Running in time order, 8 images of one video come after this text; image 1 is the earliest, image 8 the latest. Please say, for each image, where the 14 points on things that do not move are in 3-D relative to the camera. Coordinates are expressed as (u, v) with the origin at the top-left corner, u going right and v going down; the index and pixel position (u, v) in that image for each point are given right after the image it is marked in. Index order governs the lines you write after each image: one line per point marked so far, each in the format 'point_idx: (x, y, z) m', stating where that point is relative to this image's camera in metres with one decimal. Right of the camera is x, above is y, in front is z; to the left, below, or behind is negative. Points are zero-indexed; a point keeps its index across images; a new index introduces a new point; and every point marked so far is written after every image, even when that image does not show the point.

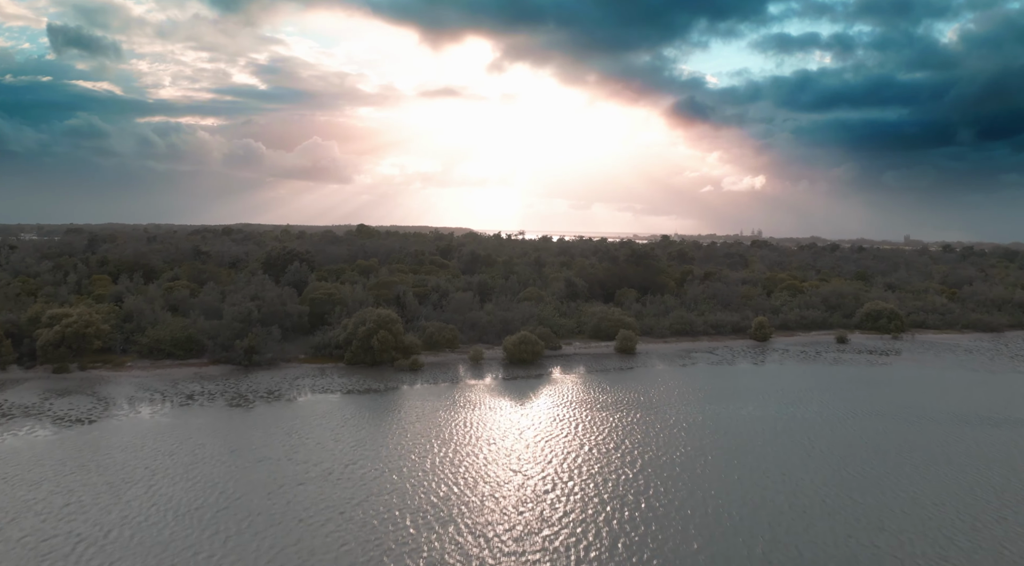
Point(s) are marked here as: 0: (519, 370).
0: (+0.2, -2.2, +17.2) m
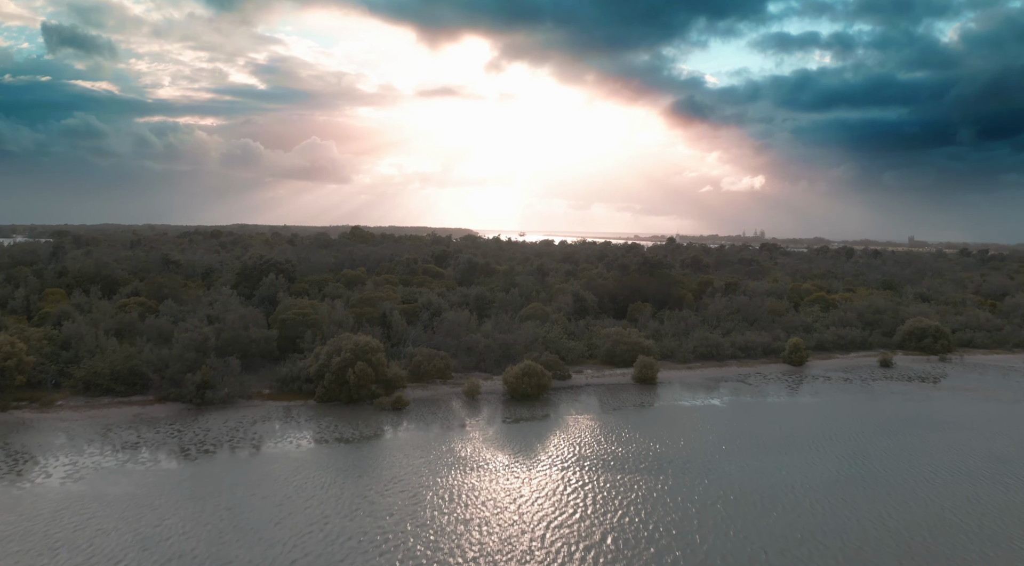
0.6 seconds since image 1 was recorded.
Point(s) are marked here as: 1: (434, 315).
0: (+0.2, -2.7, +14.5) m
1: (-2.3, -0.9, +19.4) m
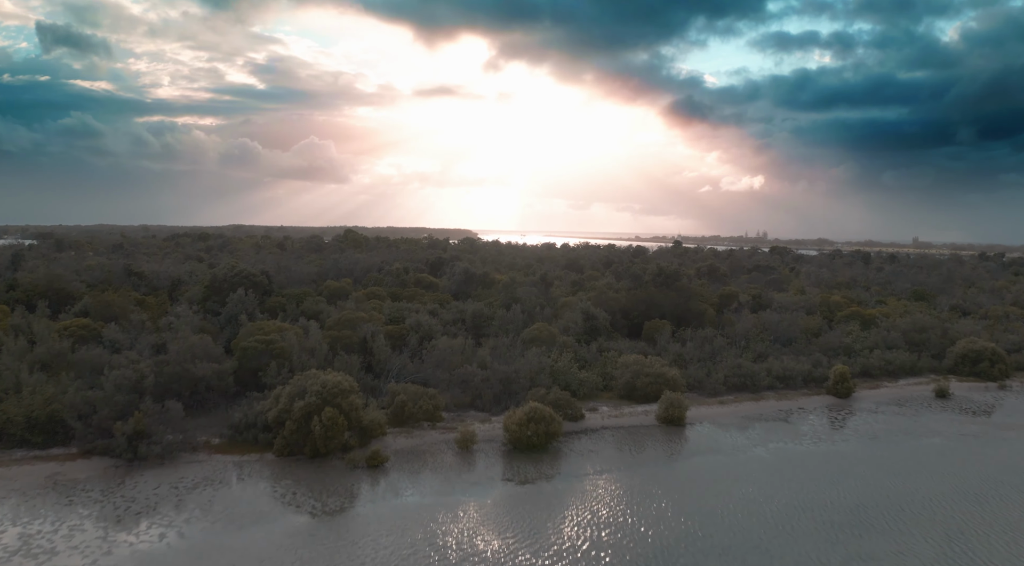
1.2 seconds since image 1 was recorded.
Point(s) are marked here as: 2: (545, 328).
0: (+0.3, -3.2, +11.9) m
1: (-2.2, -1.4, +16.8) m
2: (+0.9, -1.2, +18.3) m
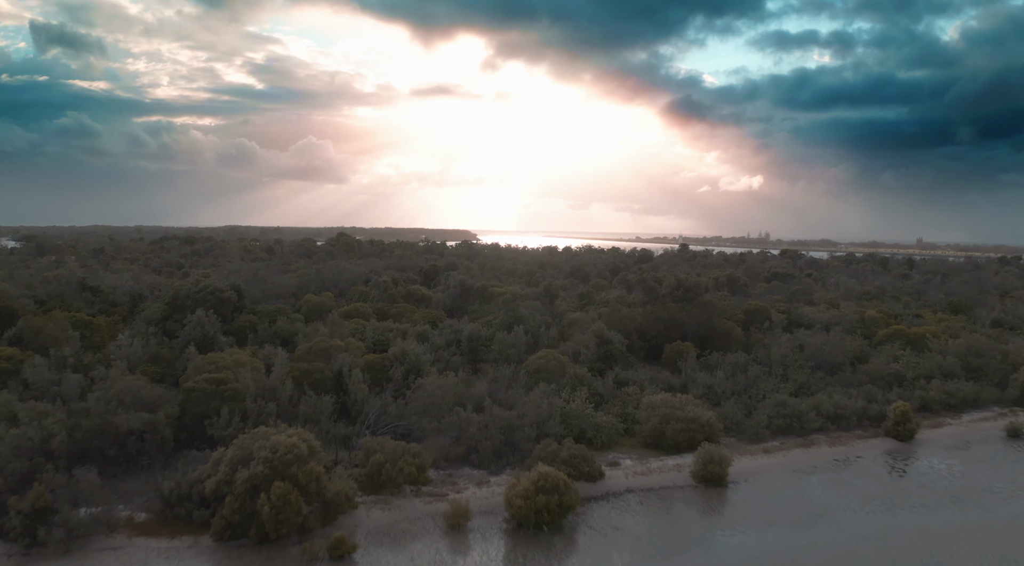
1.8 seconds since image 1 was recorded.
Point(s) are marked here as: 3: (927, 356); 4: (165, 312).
0: (+0.3, -3.7, +9.3) m
1: (-2.2, -1.9, +14.2) m
2: (+0.9, -1.7, +15.7) m
3: (+11.5, -2.0, +18.6) m
4: (-9.8, -0.8, +19.0) m
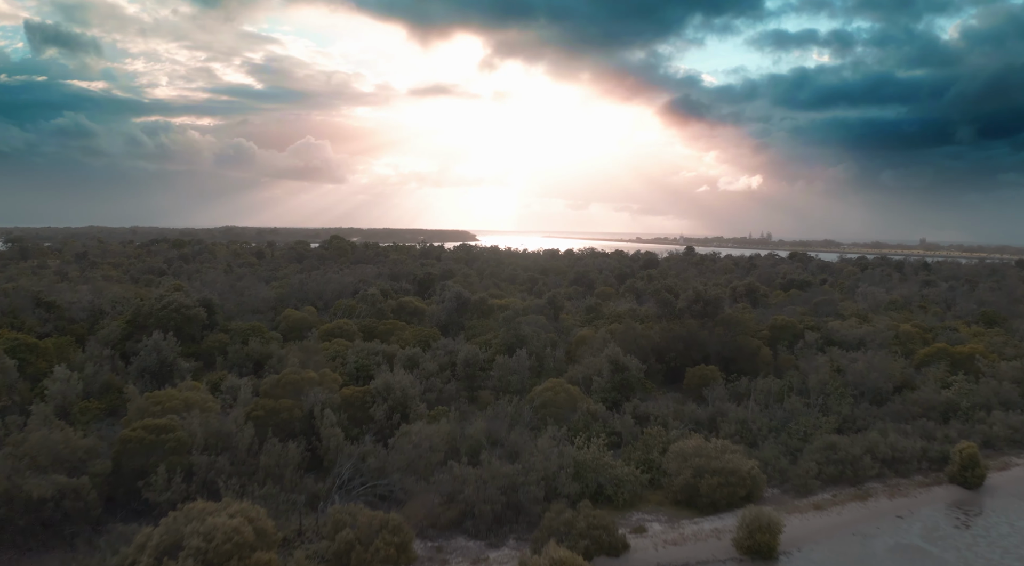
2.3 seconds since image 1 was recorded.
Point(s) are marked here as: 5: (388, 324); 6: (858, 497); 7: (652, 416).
0: (+0.4, -4.1, +7.2) m
1: (-2.1, -2.3, +12.1) m
2: (+1.0, -2.1, +13.6) m
3: (+11.6, -2.4, +16.6) m
4: (-9.8, -1.2, +16.9) m
5: (-3.5, -1.2, +18.8) m
6: (+5.9, -3.6, +11.6) m
7: (+2.7, -2.6, +13.2) m
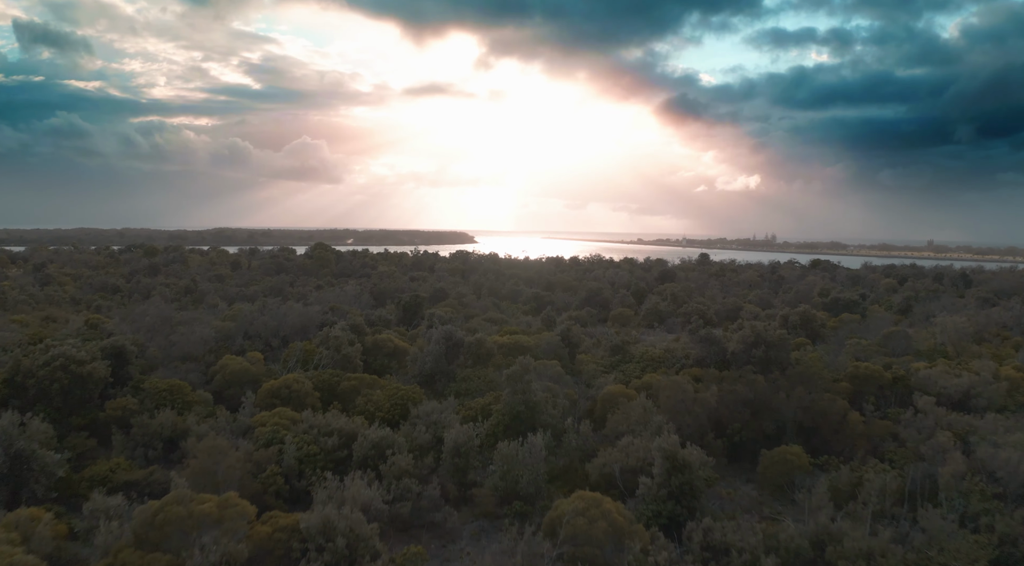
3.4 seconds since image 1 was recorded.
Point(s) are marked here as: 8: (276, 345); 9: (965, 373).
0: (+0.6, -5.0, +2.7) m
1: (-2.0, -3.2, +7.5) m
2: (+1.1, -3.0, +9.1) m
3: (+11.7, -3.3, +12.1) m
4: (-9.7, -2.1, +12.3) m
5: (-3.3, -2.1, +14.3) m
6: (+6.1, -4.5, +7.0) m
7: (+2.9, -3.5, +8.7) m
8: (-6.3, -1.5, +17.8) m
9: (+11.4, -2.2, +16.9) m
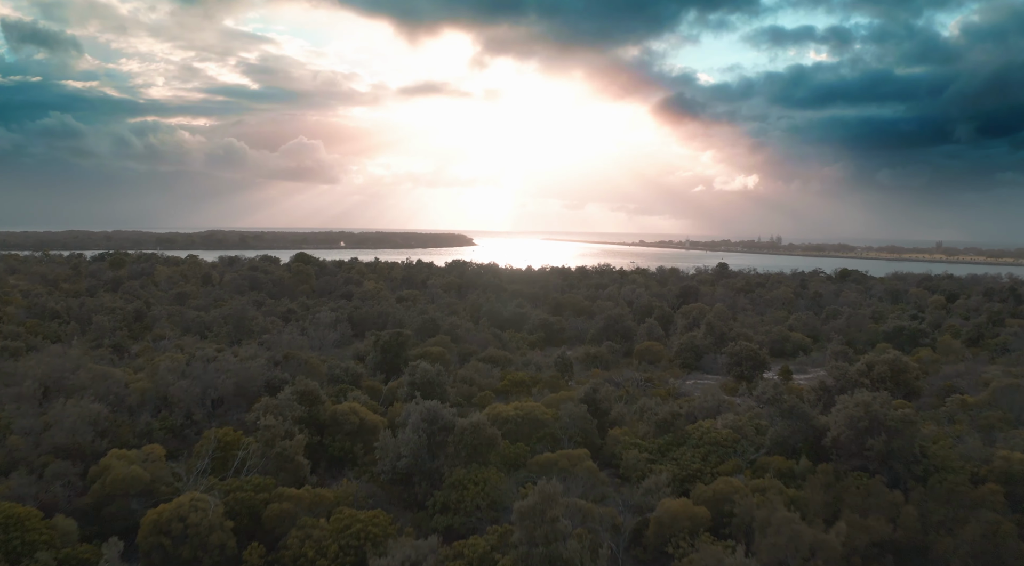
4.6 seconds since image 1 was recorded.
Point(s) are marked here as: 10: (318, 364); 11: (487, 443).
0: (+0.8, -6.0, -2.0) m
1: (-1.7, -4.2, +2.8) m
2: (+1.3, -4.0, +4.4) m
3: (+11.9, -4.2, +7.4) m
4: (-9.5, -3.1, +7.6) m
5: (-3.1, -3.1, +9.6) m
6: (+6.3, -5.5, +2.4) m
7: (+3.1, -4.5, +4.0) m
8: (-6.1, -2.5, +13.1) m
9: (+11.6, -3.2, +12.3) m
10: (-4.7, -2.0, +16.2) m
11: (-0.5, -2.9, +11.6) m
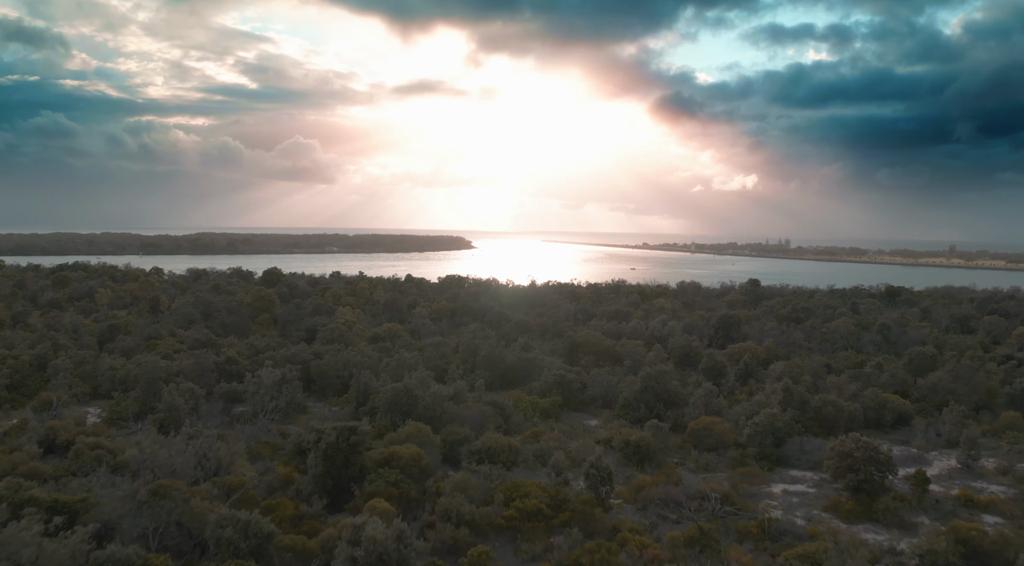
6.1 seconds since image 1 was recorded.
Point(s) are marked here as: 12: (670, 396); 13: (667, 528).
0: (+1.0, -7.3, -8.3) m
1: (-1.5, -5.5, -3.4) m
2: (+1.6, -5.3, -1.8) m
3: (+12.1, -5.6, +1.2) m
4: (-9.2, -4.5, +1.3) m
5: (-2.9, -4.4, +3.3) m
6: (+6.5, -6.9, -3.8) m
7: (+3.3, -5.8, -2.2) m
8: (-5.9, -3.9, +6.8) m
9: (+11.8, -4.6, +6.1) m
10: (-4.6, -3.3, +9.9) m
11: (-0.3, -4.2, +5.3) m
12: (+4.2, -3.1, +18.0) m
13: (+2.6, -3.8, +11.1) m
